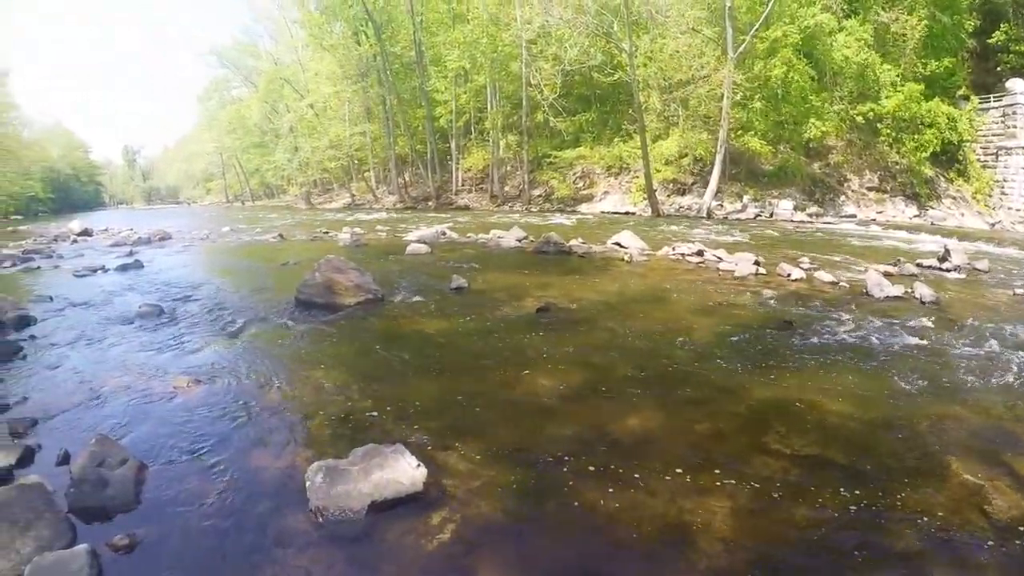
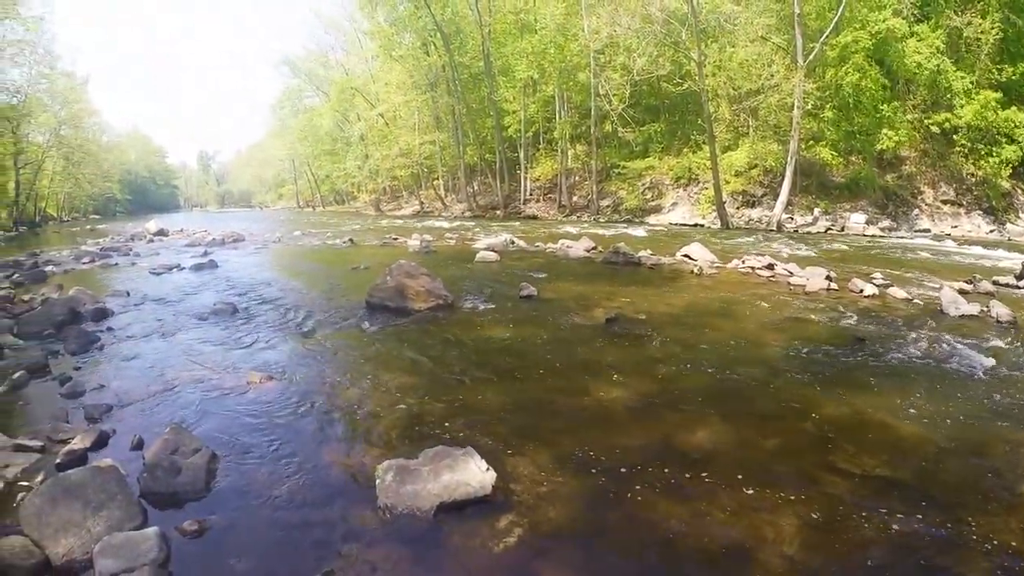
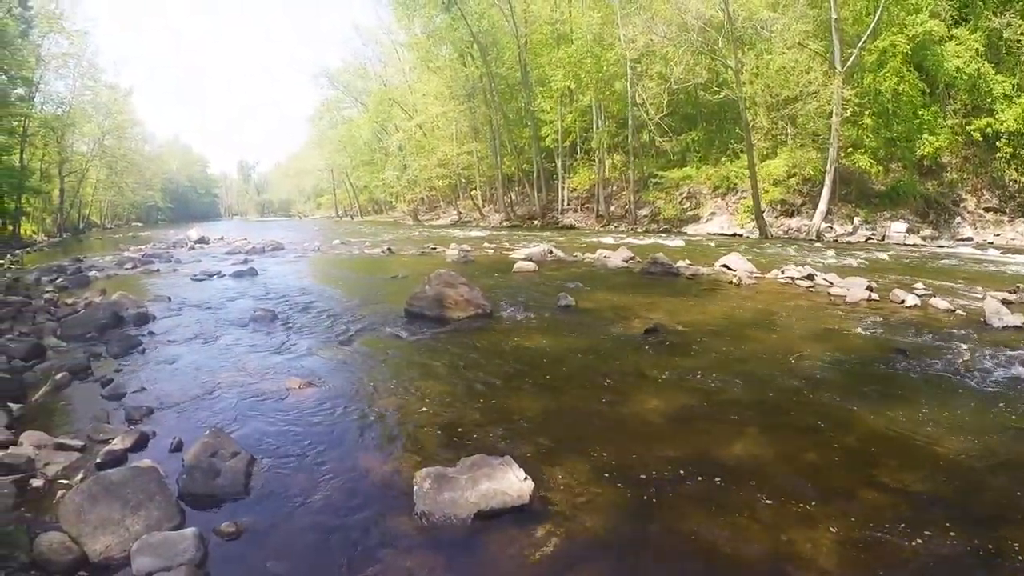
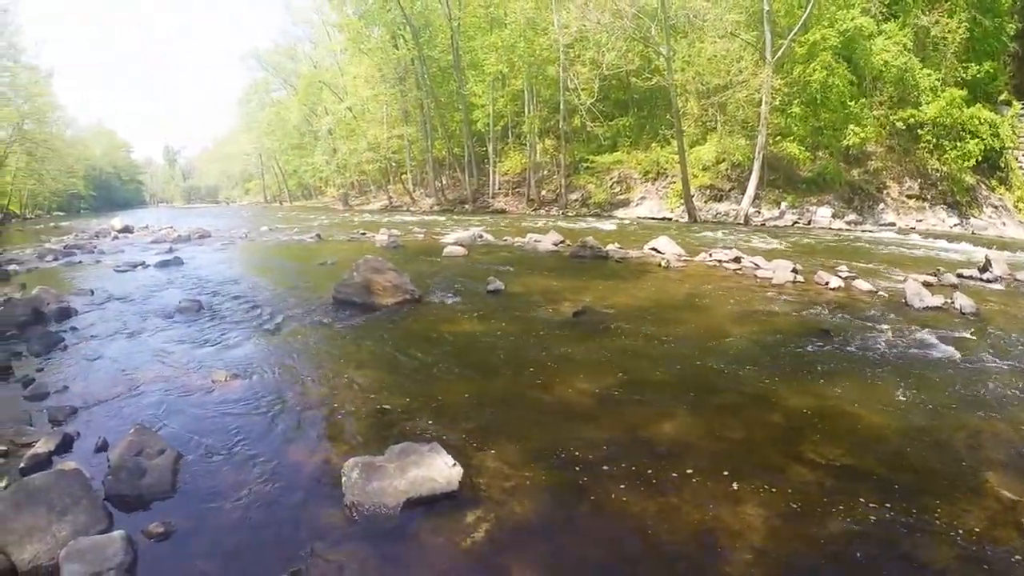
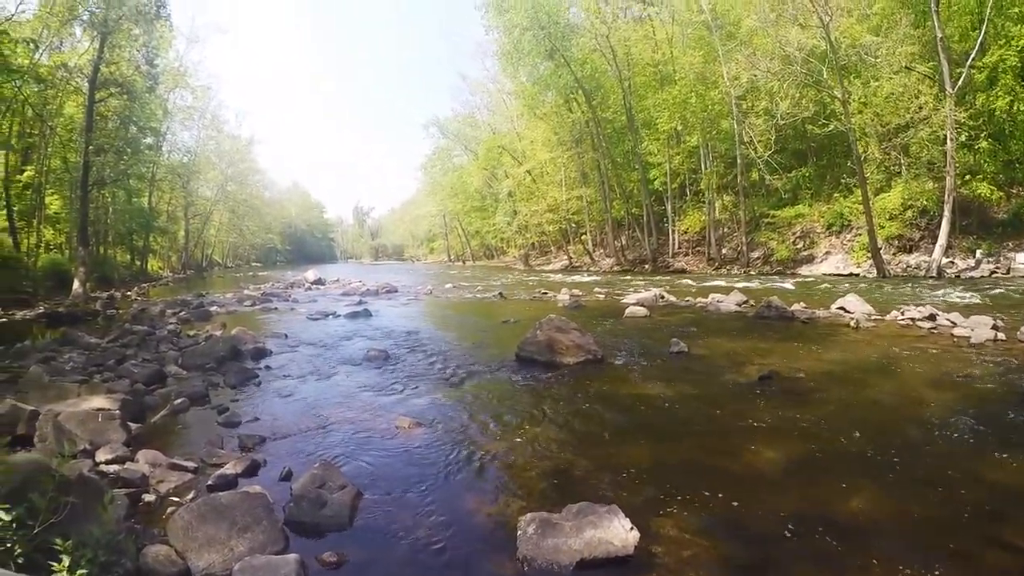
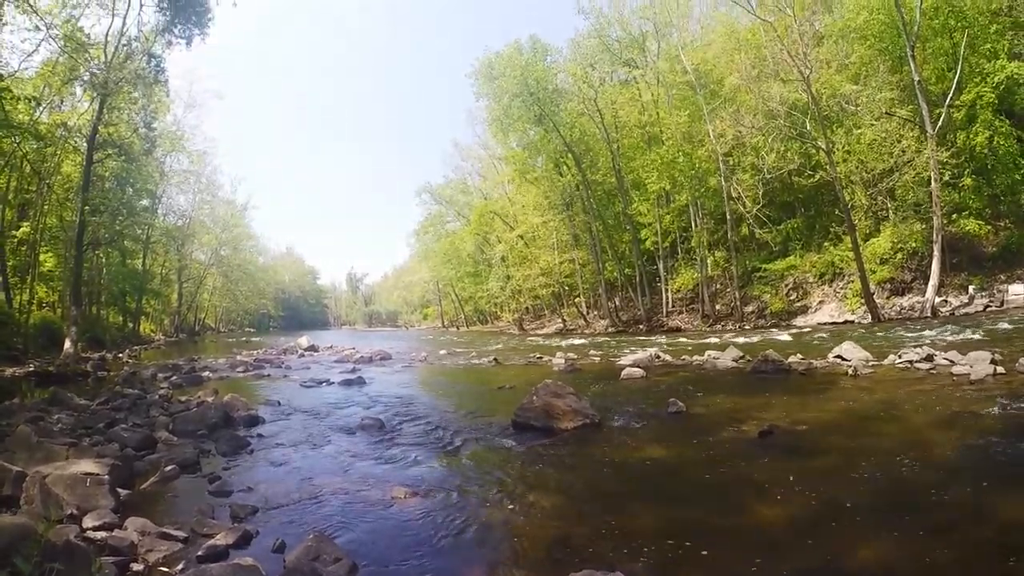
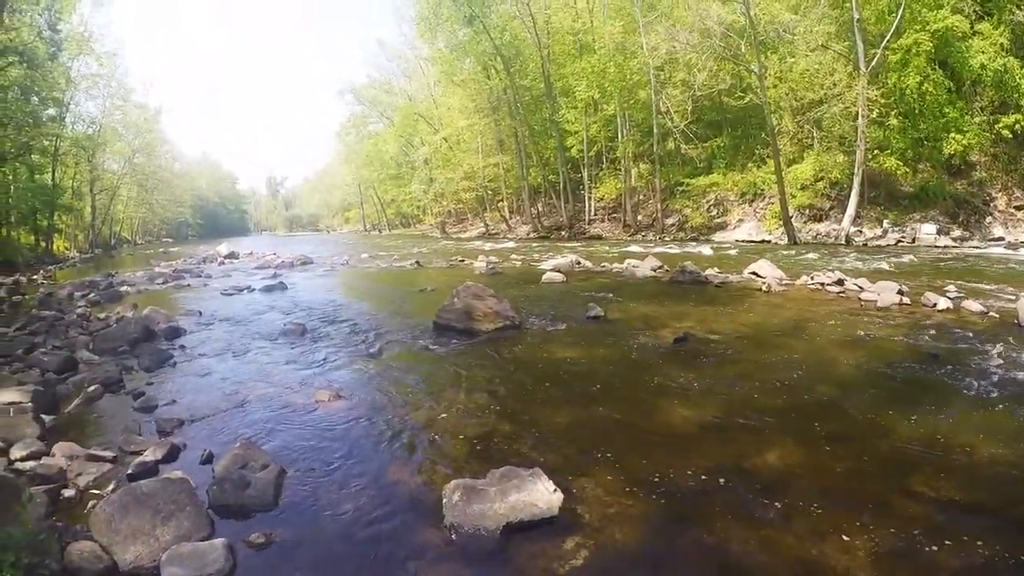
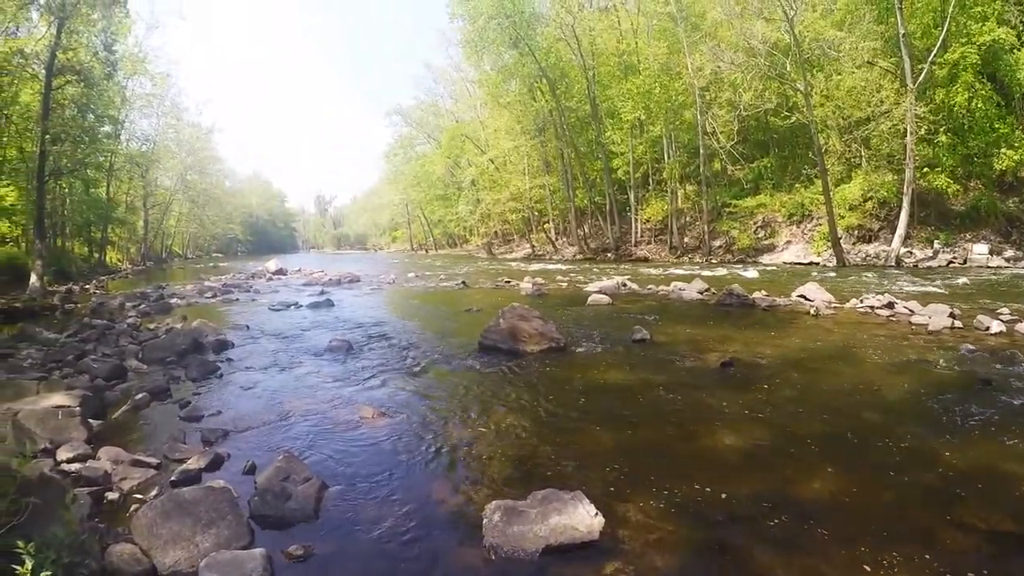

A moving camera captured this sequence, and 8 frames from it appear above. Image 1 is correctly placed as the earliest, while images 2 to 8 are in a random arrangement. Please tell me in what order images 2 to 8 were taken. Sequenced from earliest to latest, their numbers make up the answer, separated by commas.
4, 2, 3, 7, 8, 5, 6
